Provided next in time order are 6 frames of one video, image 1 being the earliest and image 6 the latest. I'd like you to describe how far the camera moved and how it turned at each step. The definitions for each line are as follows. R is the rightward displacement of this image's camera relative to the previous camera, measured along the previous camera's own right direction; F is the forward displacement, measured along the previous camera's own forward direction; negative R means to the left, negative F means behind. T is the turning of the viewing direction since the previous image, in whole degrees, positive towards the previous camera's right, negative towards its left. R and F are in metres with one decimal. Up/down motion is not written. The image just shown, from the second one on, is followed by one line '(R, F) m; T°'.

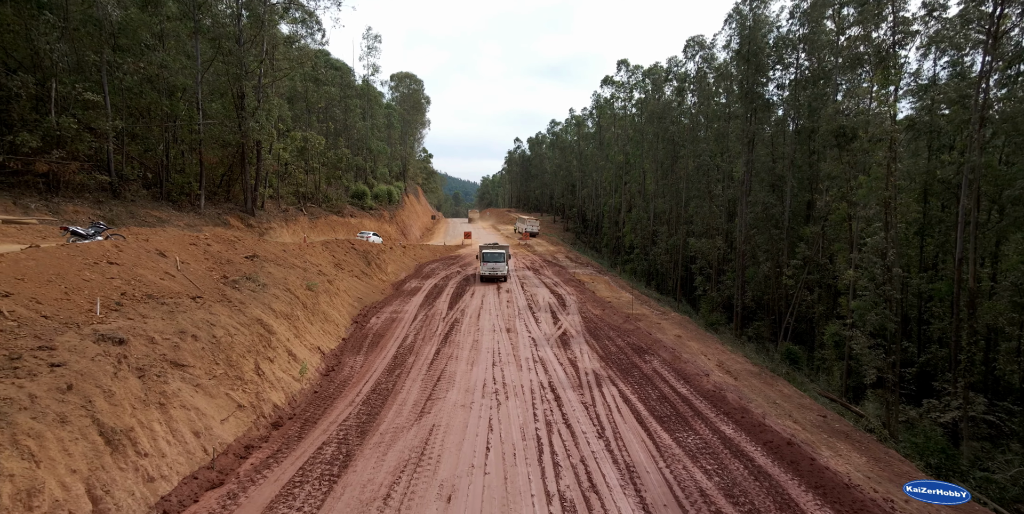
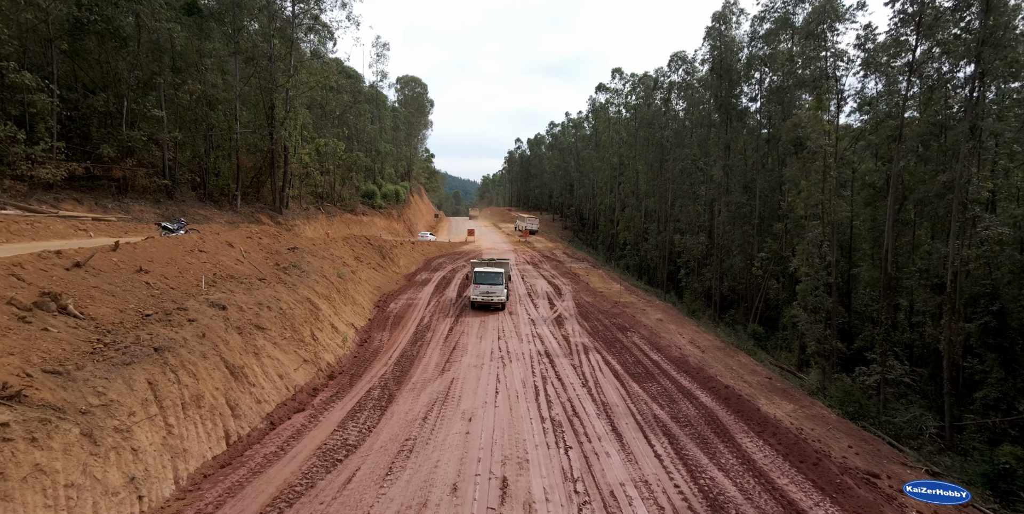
(-0.1, -3.4) m; 0°
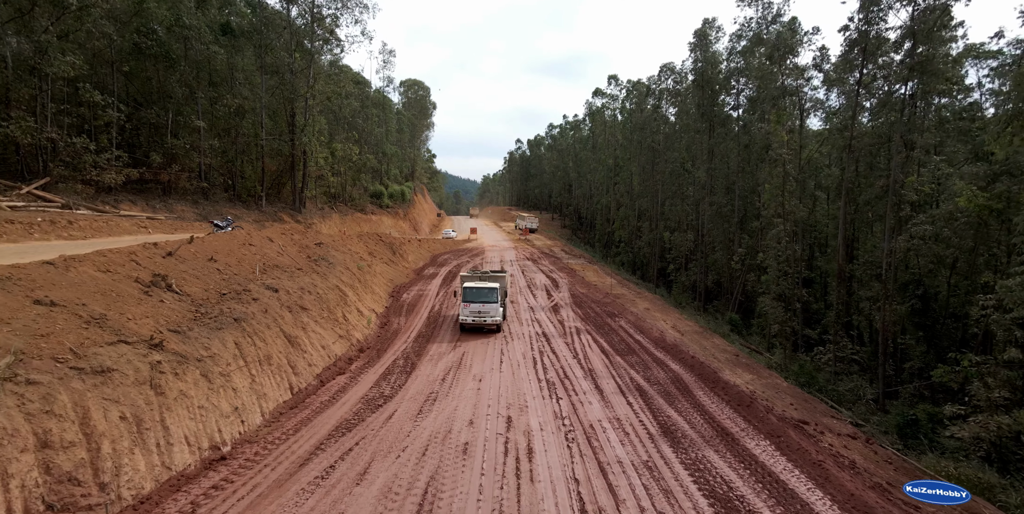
(-0.1, -2.9) m; 0°
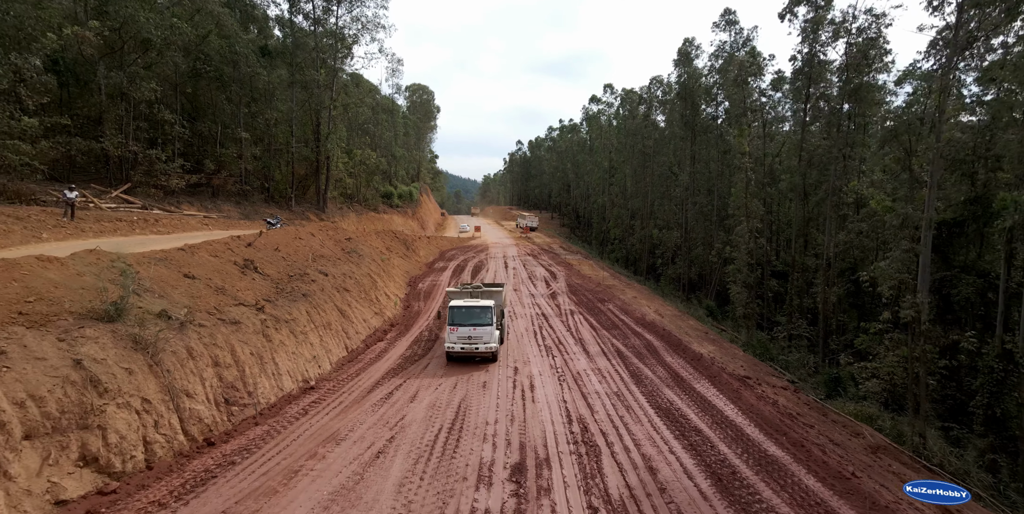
(-0.2, -3.9) m; 0°
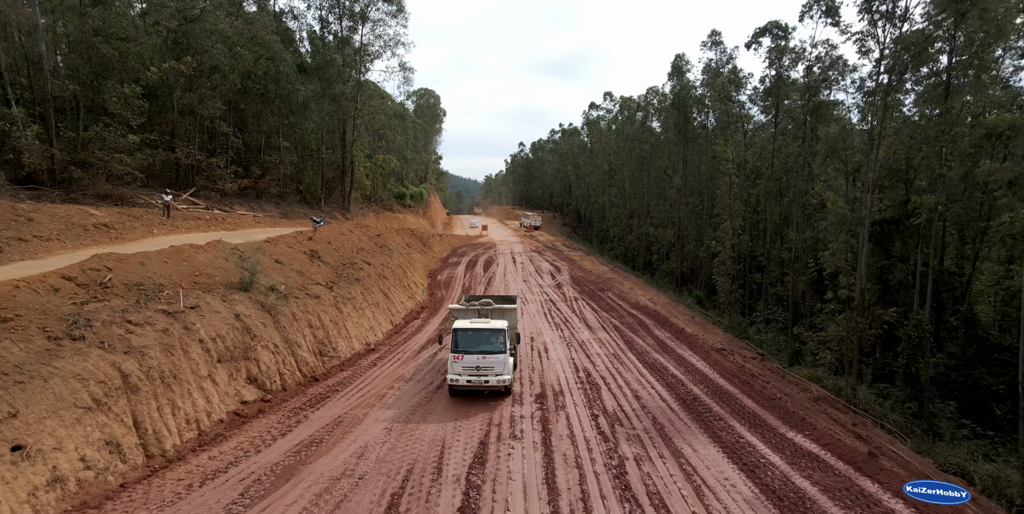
(-0.6, -3.7) m; 0°
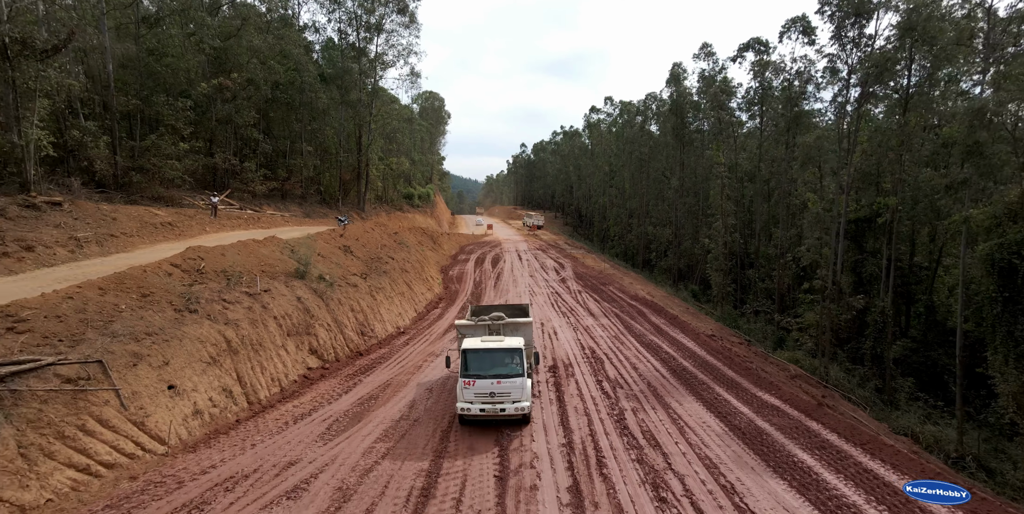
(-0.4, -2.3) m; 0°
